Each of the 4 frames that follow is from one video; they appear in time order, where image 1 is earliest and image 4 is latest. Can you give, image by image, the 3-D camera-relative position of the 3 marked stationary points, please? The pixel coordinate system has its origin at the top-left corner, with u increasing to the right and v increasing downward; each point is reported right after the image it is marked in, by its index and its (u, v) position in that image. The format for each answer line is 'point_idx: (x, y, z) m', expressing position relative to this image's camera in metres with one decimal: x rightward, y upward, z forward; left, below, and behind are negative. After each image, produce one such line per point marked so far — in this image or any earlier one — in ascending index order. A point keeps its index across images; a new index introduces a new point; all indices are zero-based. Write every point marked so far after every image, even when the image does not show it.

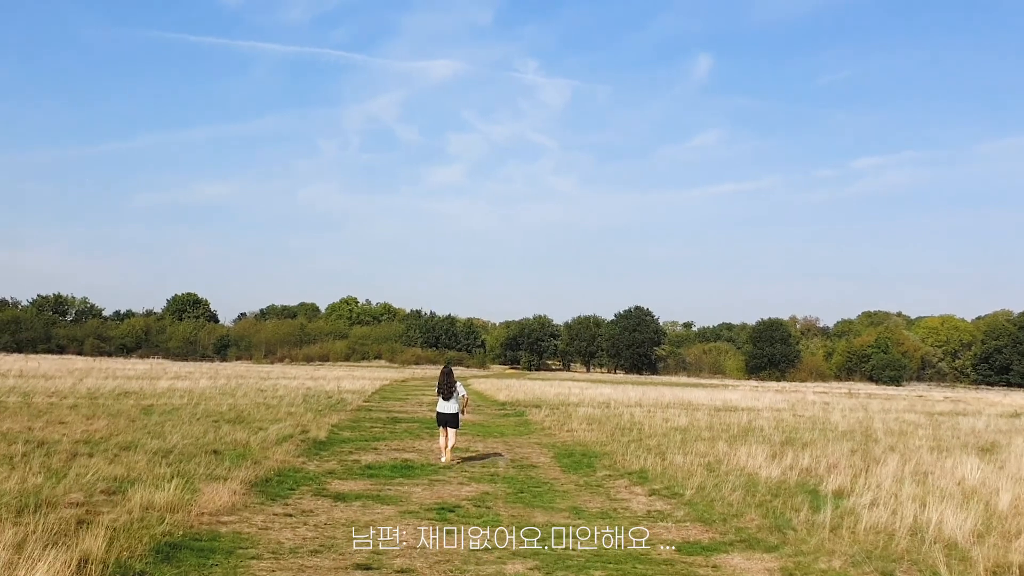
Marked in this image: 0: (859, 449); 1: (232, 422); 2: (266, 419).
0: (+8.8, -4.1, +17.9) m
1: (-7.4, -3.5, +18.6) m
2: (-6.9, -3.7, +19.8) m
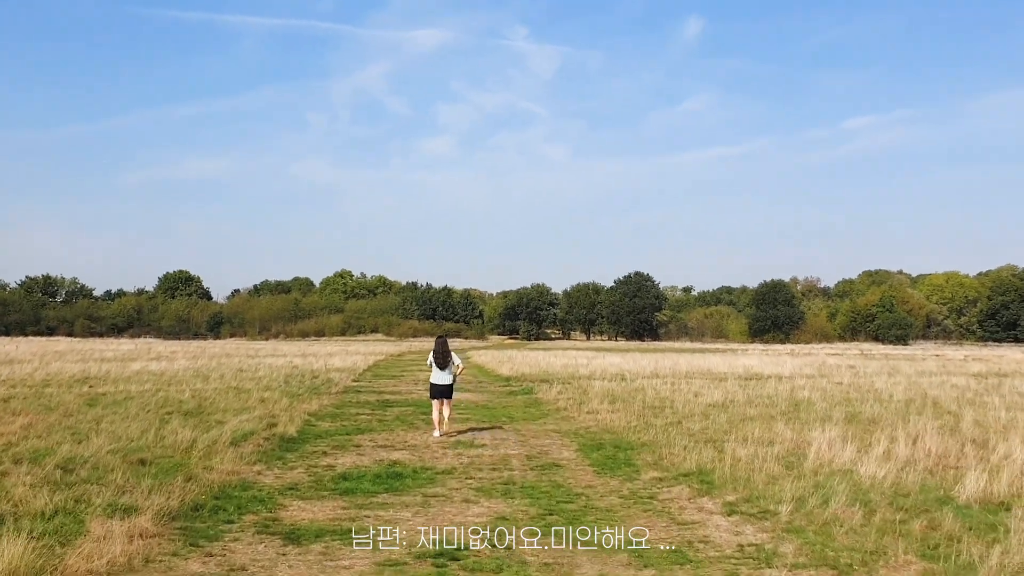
0: (+9.1, -2.9, +14.8) m
1: (-7.1, -2.8, +15.4) m
2: (-6.6, -2.8, +16.6) m
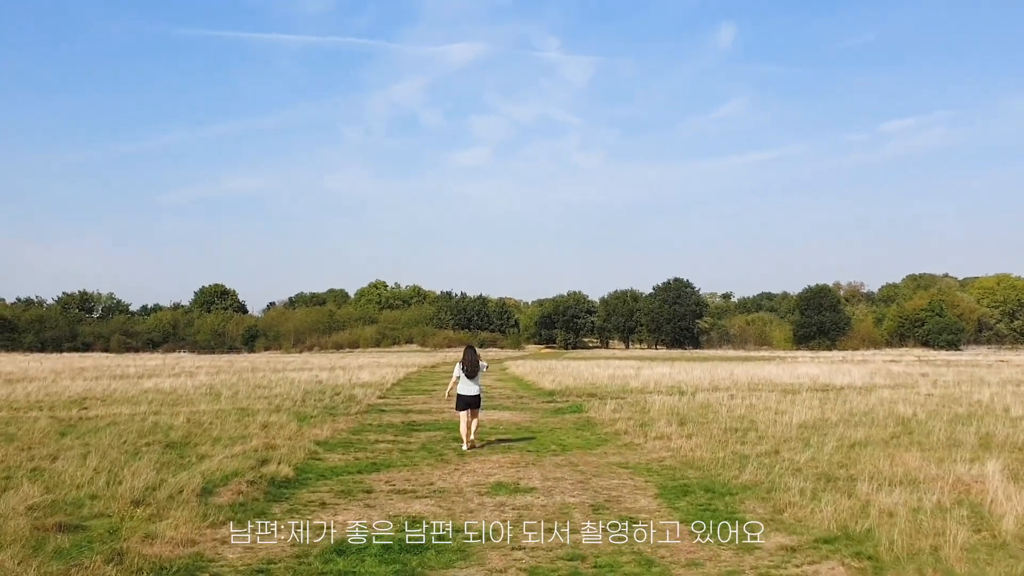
0: (+10.0, -2.7, +11.3) m
1: (-6.2, -2.8, +12.7) m
2: (-5.6, -2.9, +13.8) m
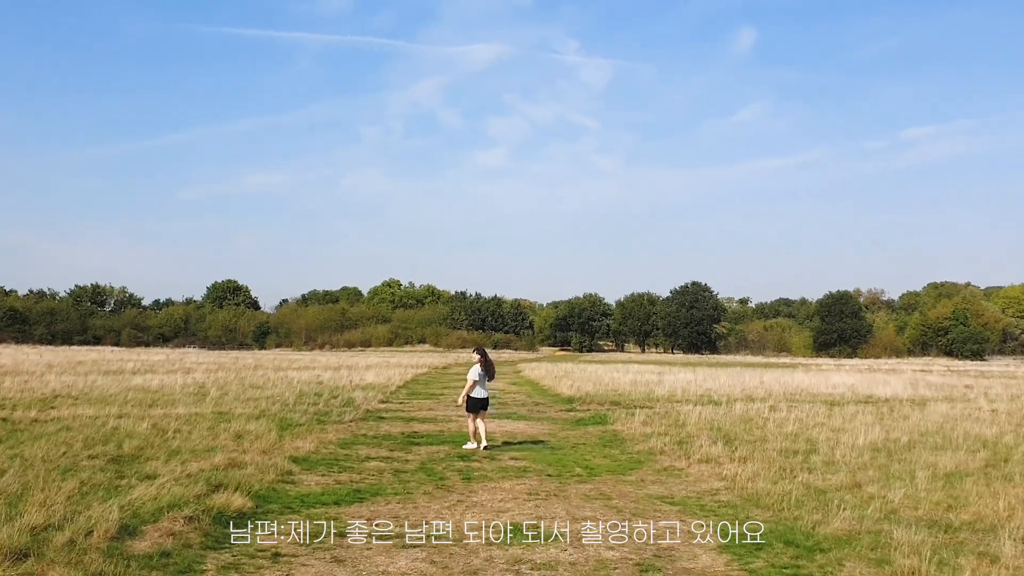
0: (+10.2, -2.7, +8.7) m
1: (-5.9, -2.6, +10.4) m
2: (-5.3, -2.7, +11.6) m
